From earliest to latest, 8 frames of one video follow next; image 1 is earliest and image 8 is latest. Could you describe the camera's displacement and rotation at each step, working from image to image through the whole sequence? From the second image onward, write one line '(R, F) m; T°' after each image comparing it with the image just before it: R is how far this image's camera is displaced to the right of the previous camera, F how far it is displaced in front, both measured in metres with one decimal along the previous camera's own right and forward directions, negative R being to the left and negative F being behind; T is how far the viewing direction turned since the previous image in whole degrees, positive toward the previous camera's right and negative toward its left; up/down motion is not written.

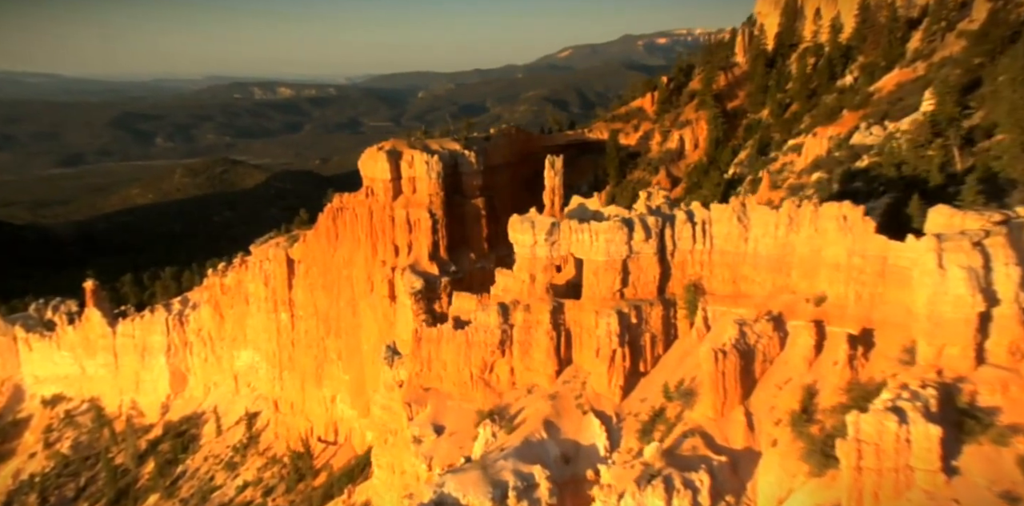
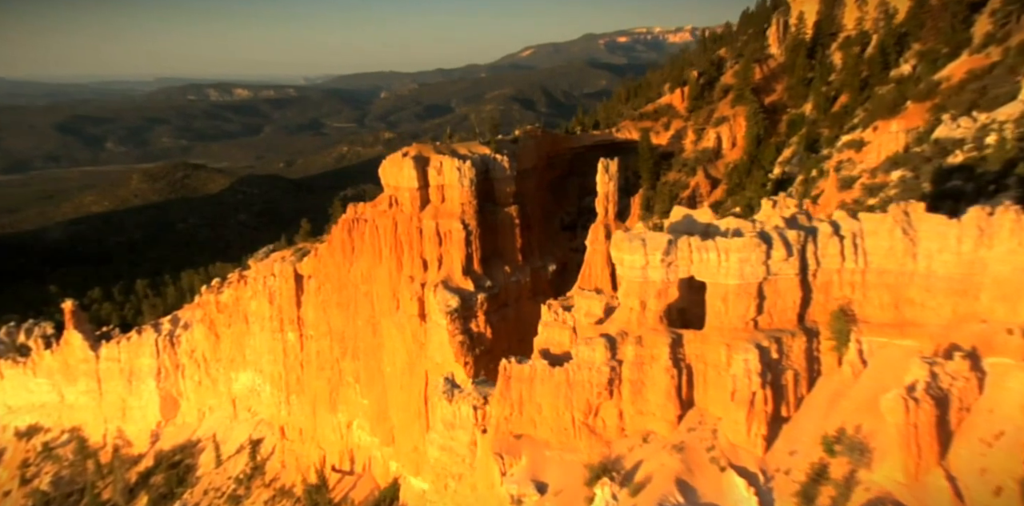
(-1.8, +1.9) m; +2°
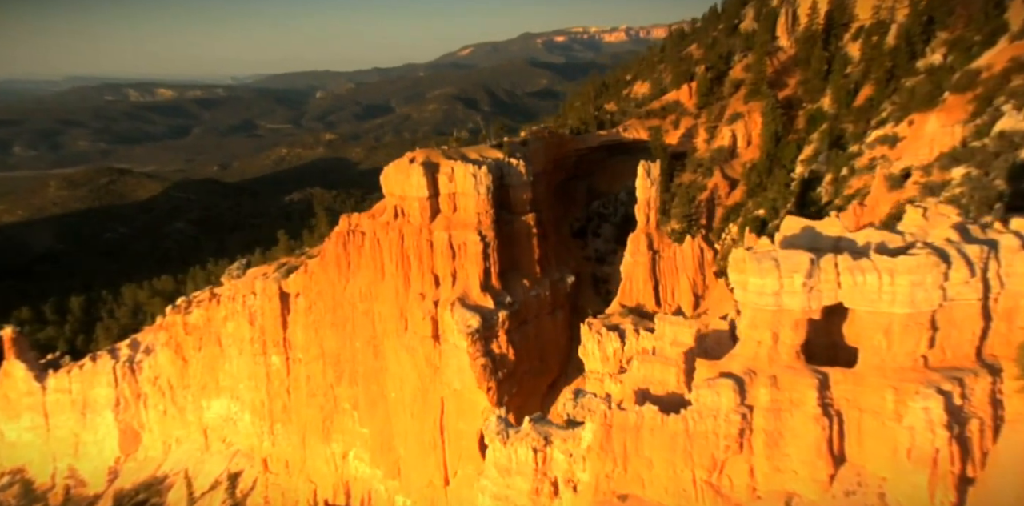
(-1.8, +1.9) m; +4°
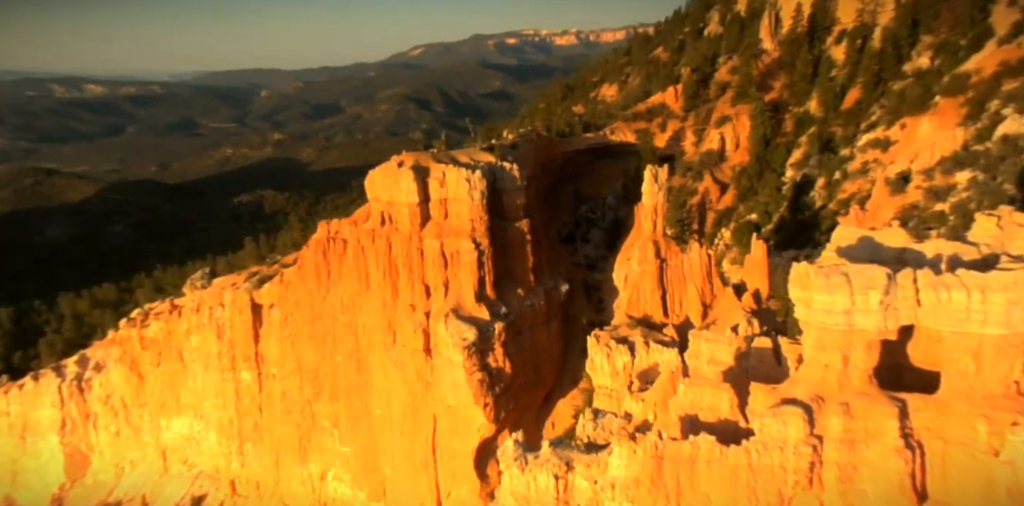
(-1.0, +0.9) m; +4°
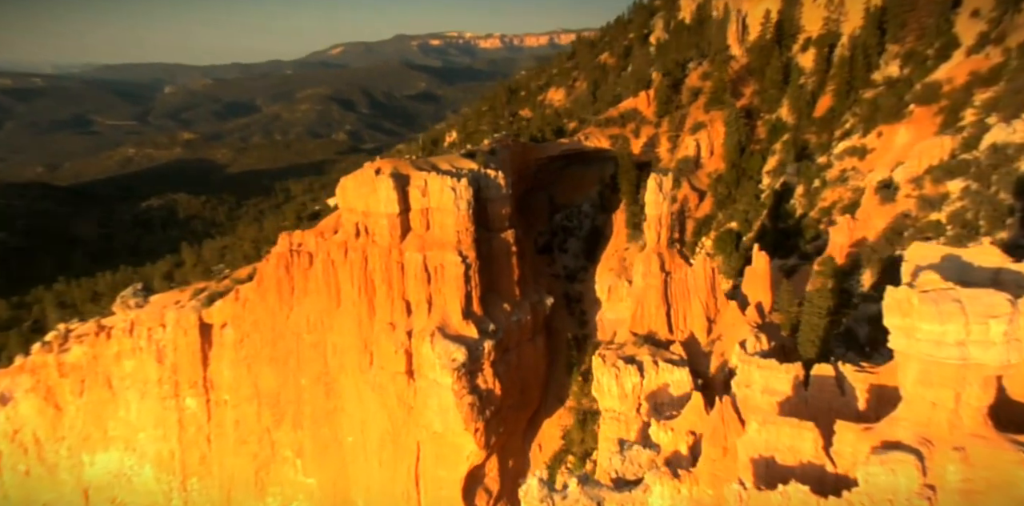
(-1.3, +1.2) m; +6°
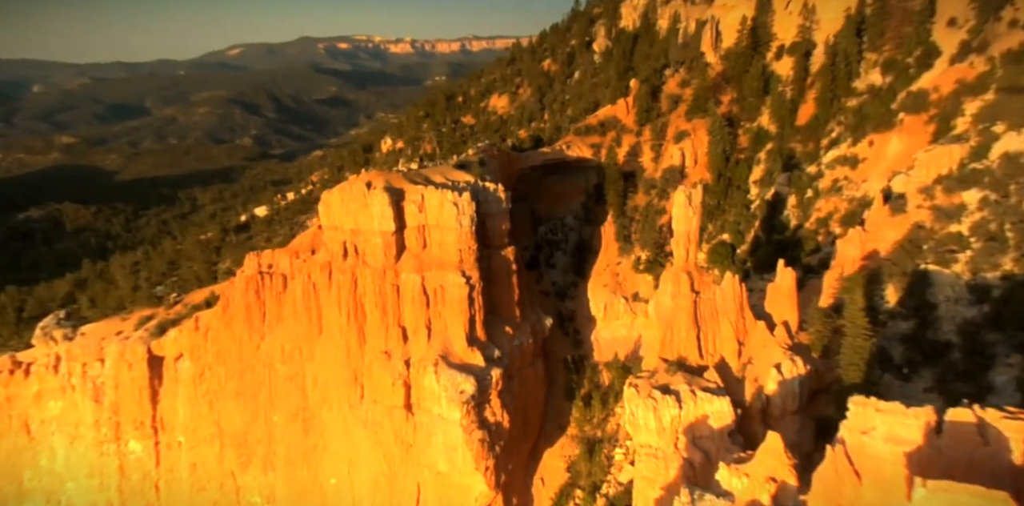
(-1.7, +1.5) m; +6°
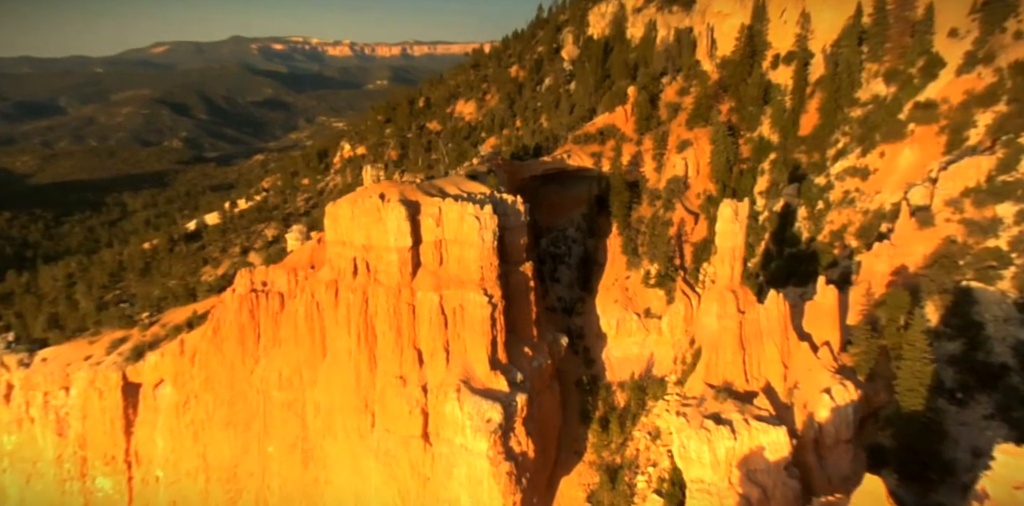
(-1.4, +1.2) m; +4°
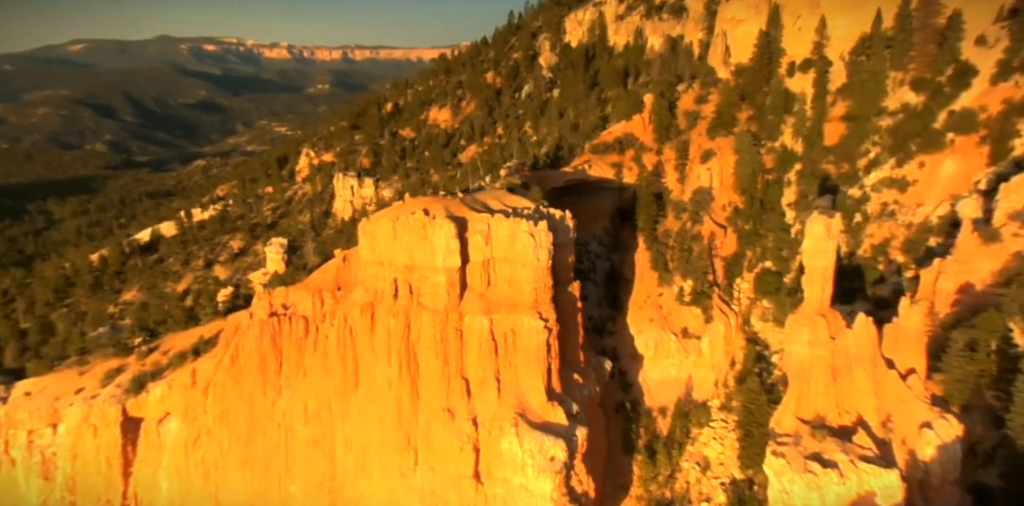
(-1.8, +1.5) m; +4°
